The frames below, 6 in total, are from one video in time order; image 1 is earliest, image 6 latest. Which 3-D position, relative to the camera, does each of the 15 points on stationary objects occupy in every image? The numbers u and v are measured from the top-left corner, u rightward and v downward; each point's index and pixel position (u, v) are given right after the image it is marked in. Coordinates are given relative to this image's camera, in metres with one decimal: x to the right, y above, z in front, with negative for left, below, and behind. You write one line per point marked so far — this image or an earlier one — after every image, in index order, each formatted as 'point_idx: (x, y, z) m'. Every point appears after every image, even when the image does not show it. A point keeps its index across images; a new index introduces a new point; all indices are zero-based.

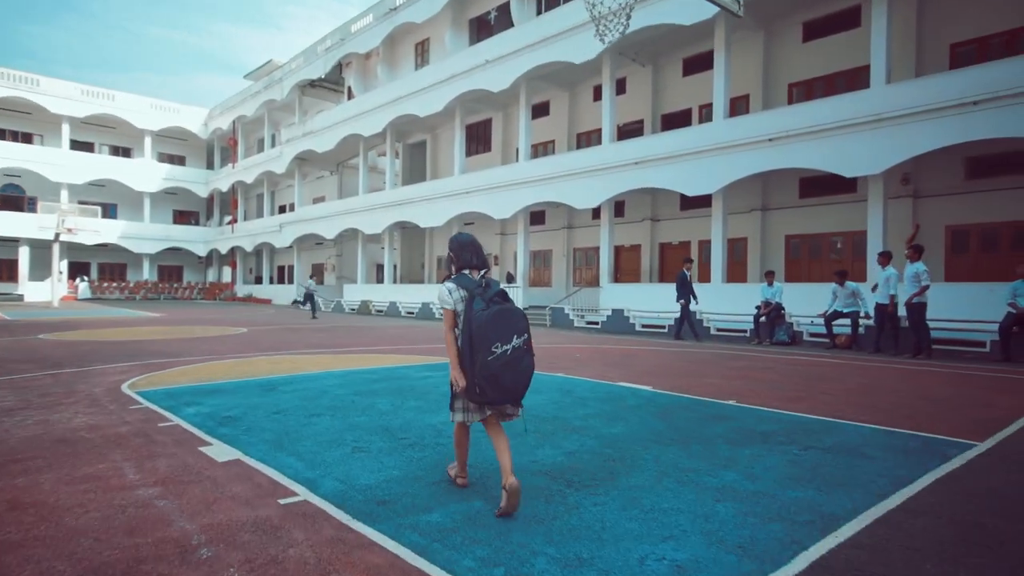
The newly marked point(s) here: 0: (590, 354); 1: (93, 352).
0: (+1.3, -1.1, +9.9) m
1: (-7.2, -1.1, +10.2) m
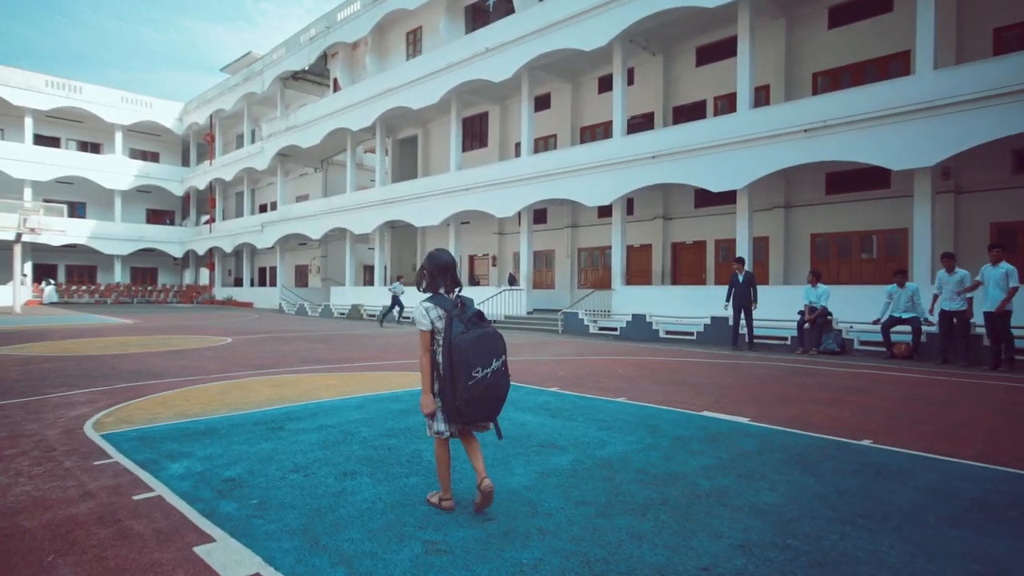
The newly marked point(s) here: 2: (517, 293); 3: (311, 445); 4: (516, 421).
0: (+1.8, -1.2, +8.7) m
1: (-6.7, -1.2, +8.7) m
2: (+0.1, -0.2, +19.8) m
3: (-1.5, -1.2, +4.6) m
4: (+0.1, -1.2, +5.4) m
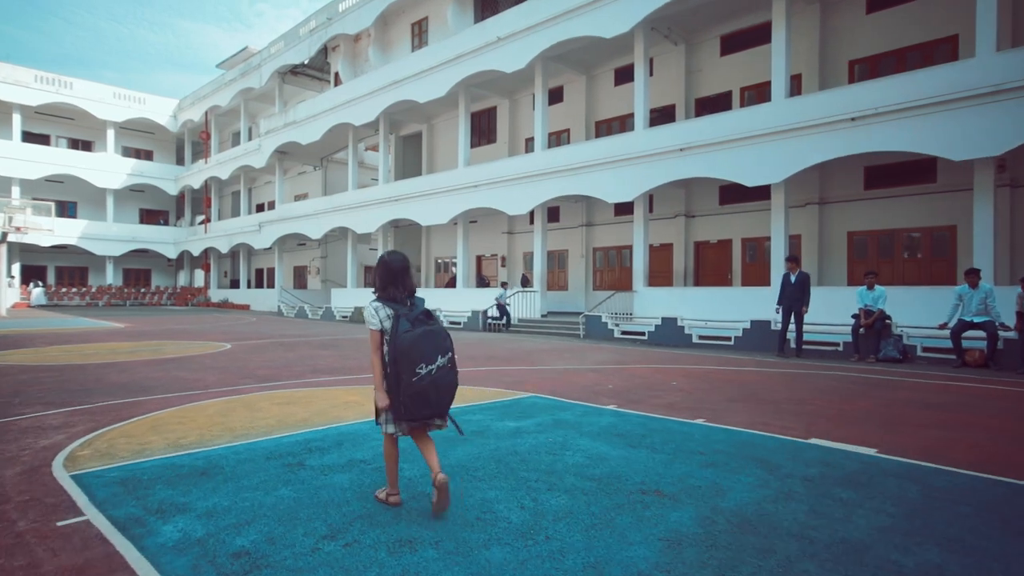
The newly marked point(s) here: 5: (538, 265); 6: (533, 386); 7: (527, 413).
0: (+2.3, -1.2, +7.7) m
1: (-6.2, -1.3, +7.6) m
2: (+0.5, -0.2, +18.7) m
3: (-1.0, -1.2, +3.6) m
4: (+0.6, -1.2, +4.4) m
5: (+0.8, +0.7, +19.2) m
6: (+0.3, -1.3, +7.6) m
7: (+0.2, -1.2, +5.8) m
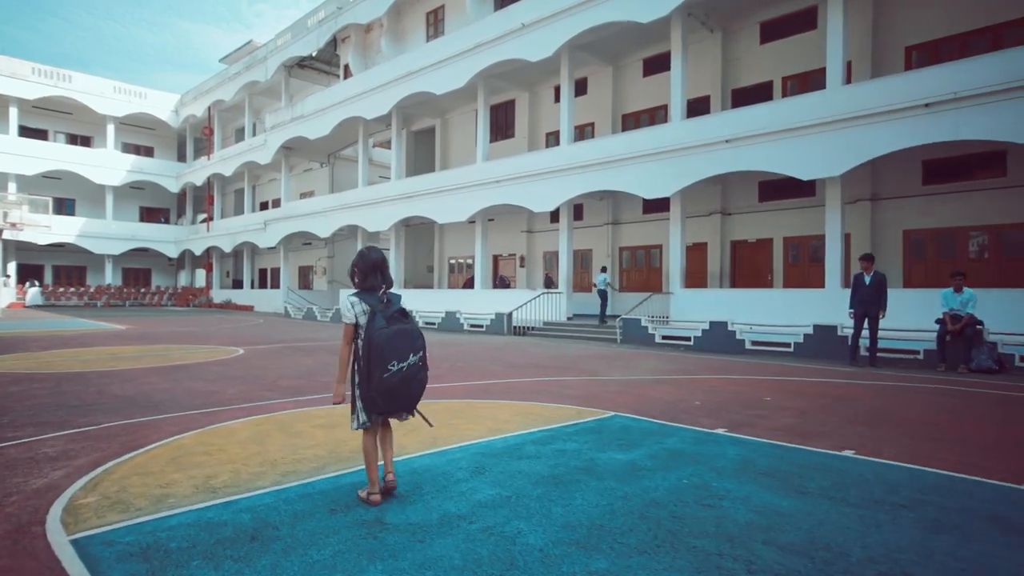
0: (+3.0, -1.2, +6.6) m
1: (-5.4, -1.2, +6.6) m
2: (+1.3, -0.3, +17.7) m
3: (-0.2, -1.2, +2.5) m
4: (+1.4, -1.2, +3.4) m
5: (+1.6, +0.7, +18.2) m
6: (+1.0, -1.3, +6.5) m
7: (+0.9, -1.2, +4.7) m
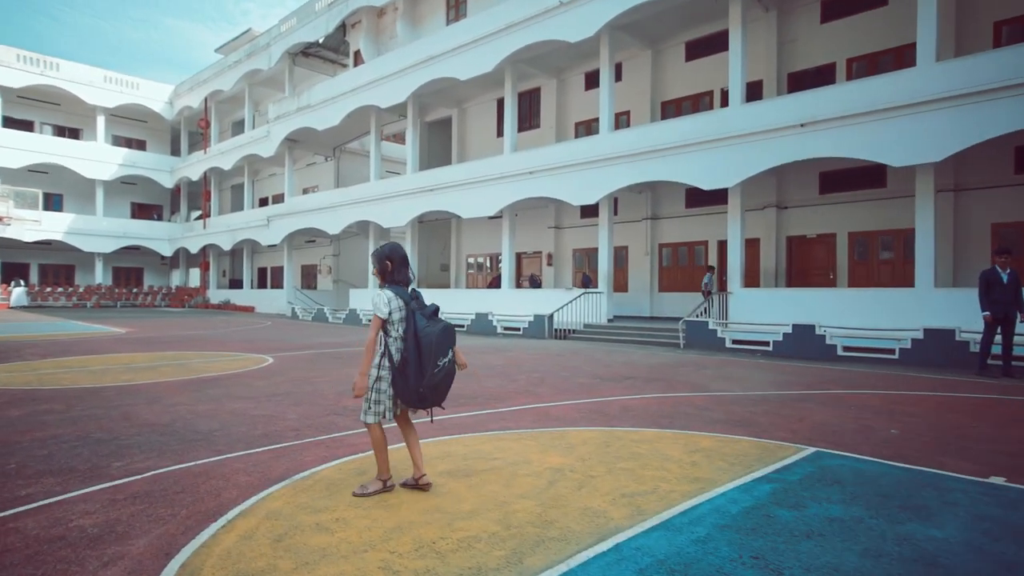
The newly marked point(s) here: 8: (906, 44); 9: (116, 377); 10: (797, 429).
0: (+4.3, -1.2, +5.3) m
1: (-4.2, -1.2, +5.1) m
2: (+2.3, -0.2, +16.3) m
3: (+1.1, -1.2, +1.2) m
4: (+2.7, -1.2, +2.0) m
5: (+2.6, +0.7, +16.9) m
6: (+2.3, -1.3, +5.2) m
7: (+2.2, -1.2, +3.4) m
8: (+9.4, +5.8, +14.2) m
9: (-5.4, -1.2, +8.3) m
10: (+2.5, -1.2, +5.3) m
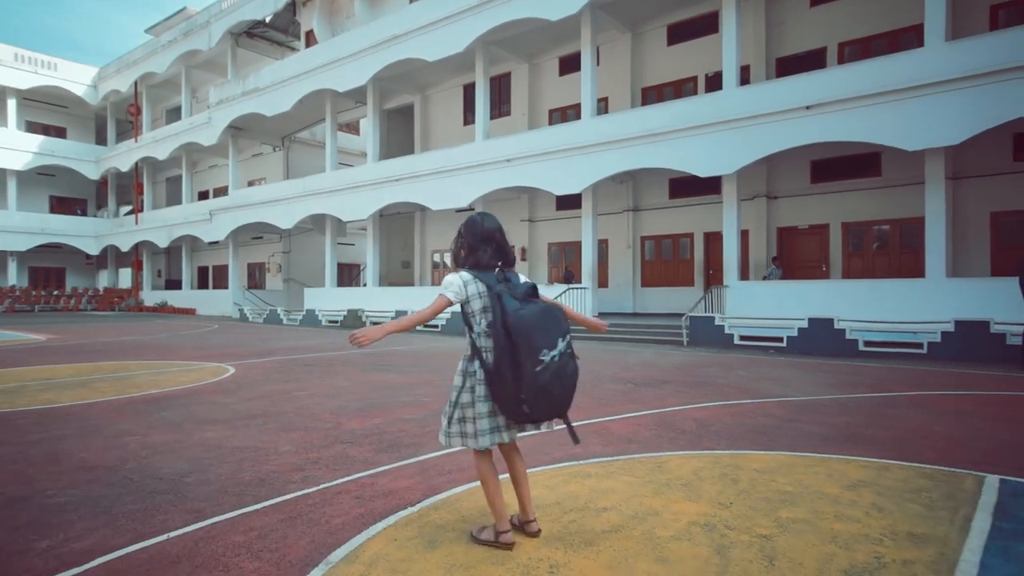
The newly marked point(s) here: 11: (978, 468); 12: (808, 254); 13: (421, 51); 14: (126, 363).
0: (+4.8, -1.1, +4.5) m
1: (-3.6, -1.2, +3.5) m
2: (+1.8, -0.1, +15.3) m
3: (+2.0, -1.1, +0.1) m
4: (+3.5, -1.1, +1.1) m
5: (+2.0, +0.9, +15.8) m
6: (+2.8, -1.1, +4.2) m
7: (+2.9, -1.1, +2.4) m
8: (+9.0, +6.0, +13.8) m
9: (-5.2, -1.2, +6.6) m
10: (+3.0, -1.1, +4.3) m
11: (+2.9, -1.1, +3.8) m
12: (+7.5, +0.9, +15.1) m
13: (-2.9, +7.7, +19.3) m
14: (-6.3, -1.2, +9.7) m
